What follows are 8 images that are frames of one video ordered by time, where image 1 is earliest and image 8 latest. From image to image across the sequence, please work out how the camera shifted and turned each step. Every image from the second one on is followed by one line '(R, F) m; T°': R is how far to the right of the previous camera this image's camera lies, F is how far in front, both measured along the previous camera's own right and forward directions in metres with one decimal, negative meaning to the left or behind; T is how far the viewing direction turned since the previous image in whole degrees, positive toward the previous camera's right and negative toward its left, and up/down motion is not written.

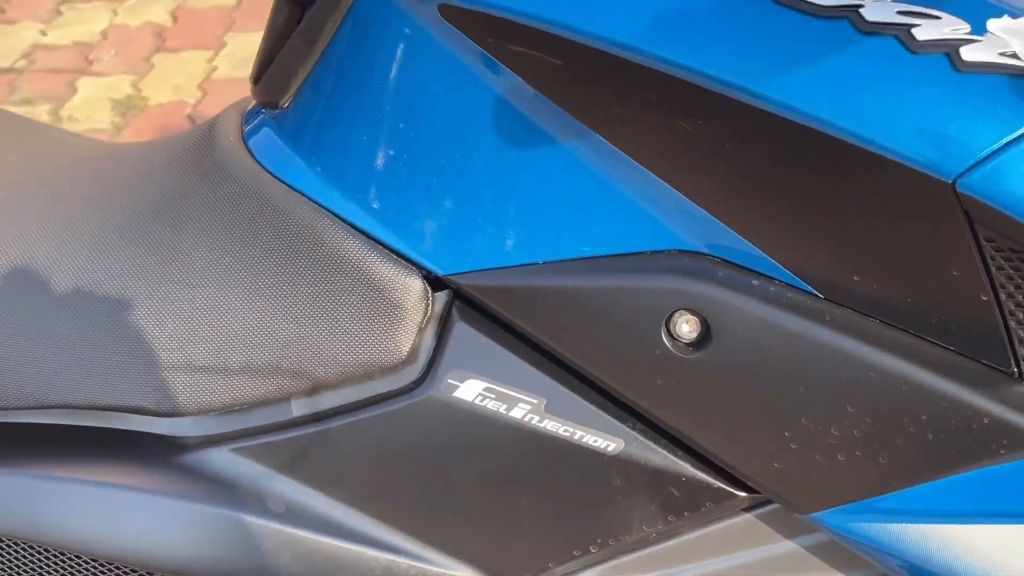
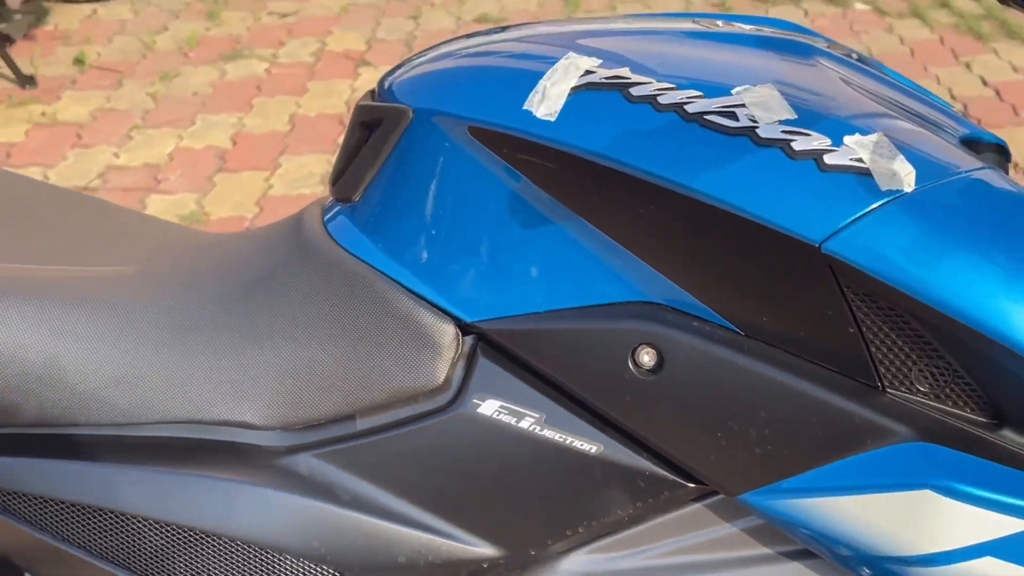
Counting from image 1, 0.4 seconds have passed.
(+0.1, -0.2) m; -8°
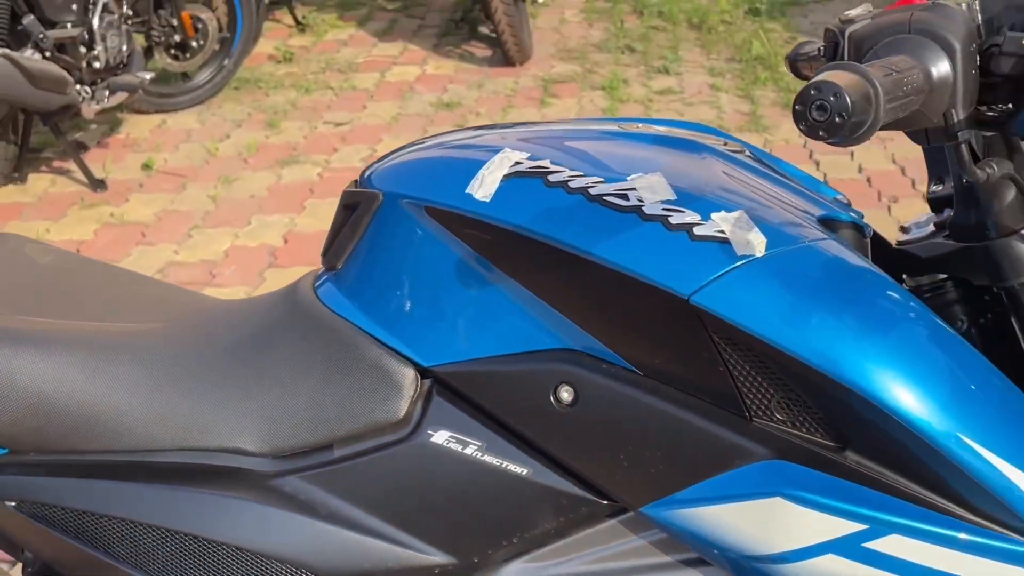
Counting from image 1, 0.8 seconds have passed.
(+0.1, -0.2) m; -3°
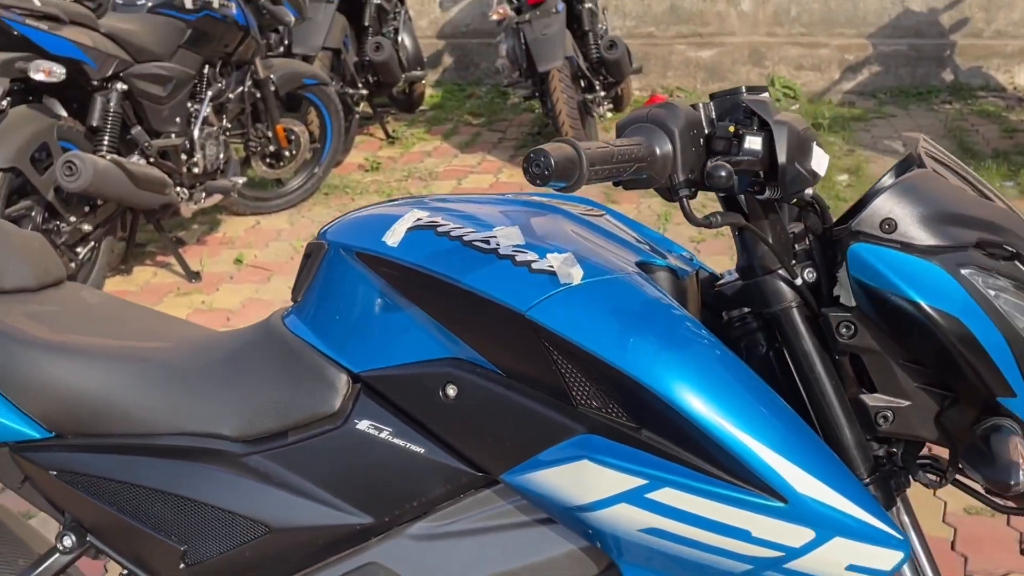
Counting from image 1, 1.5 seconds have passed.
(+0.2, -0.4) m; -5°
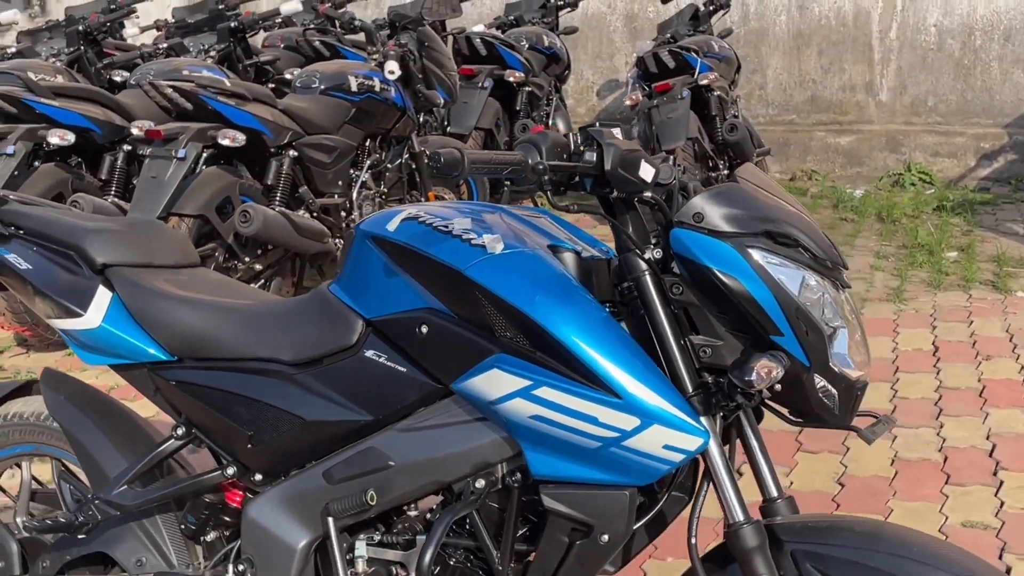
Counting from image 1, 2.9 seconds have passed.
(+0.4, -0.6) m; -9°
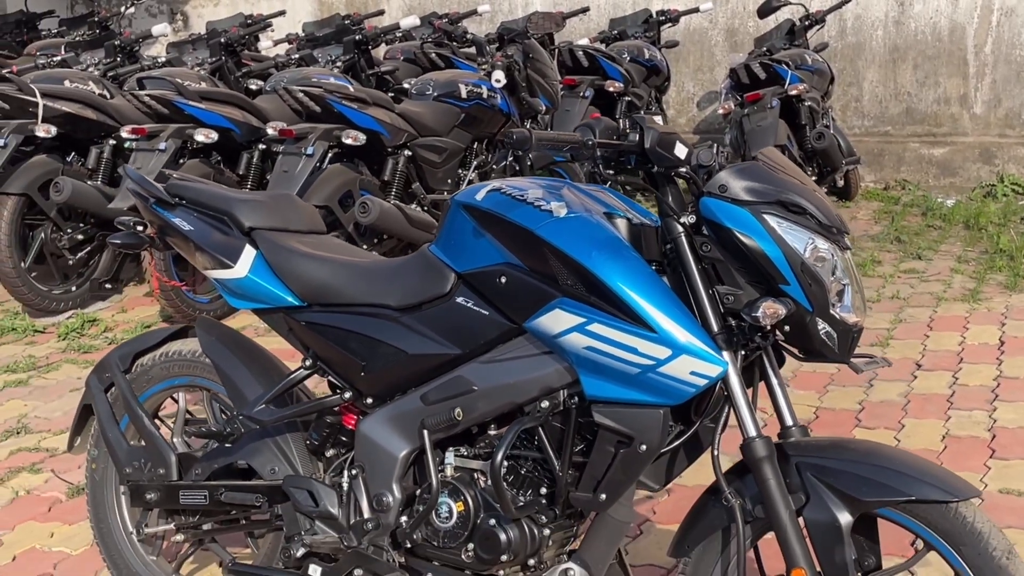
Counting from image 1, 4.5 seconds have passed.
(+0.1, -0.5) m; -5°
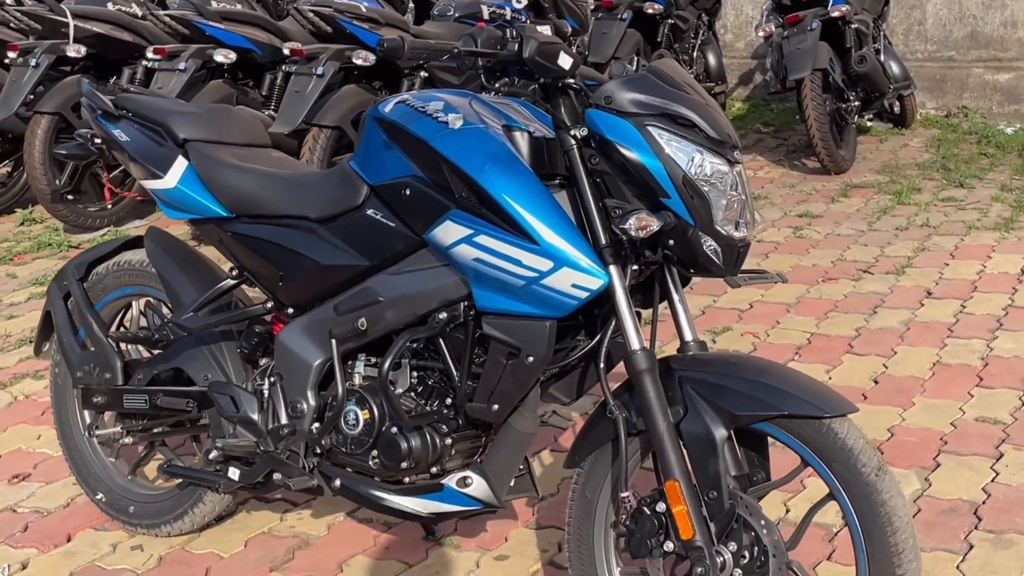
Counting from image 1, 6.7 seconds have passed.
(+0.4, 0.0) m; -5°
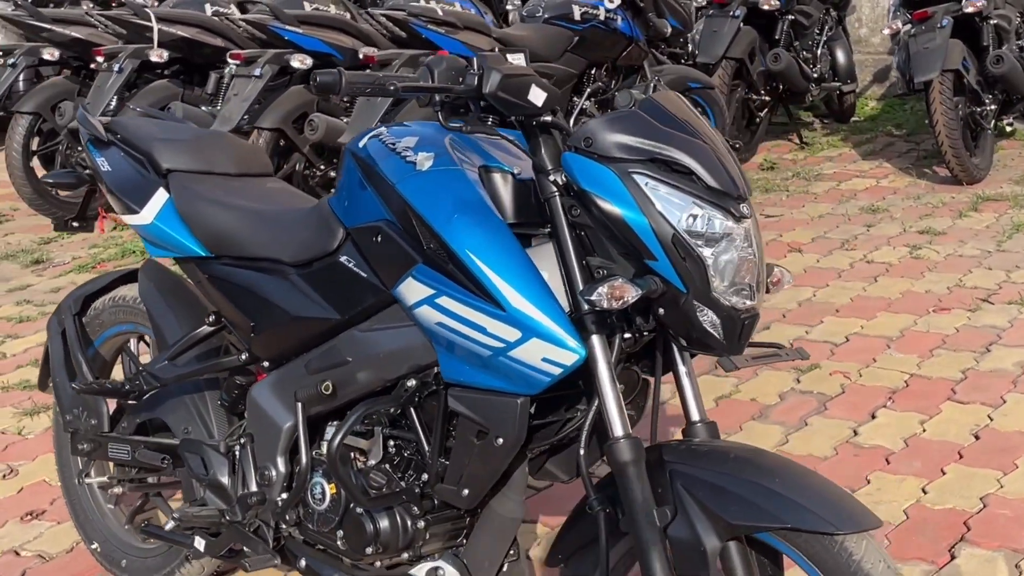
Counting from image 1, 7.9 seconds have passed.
(+0.3, +0.4) m; -7°
